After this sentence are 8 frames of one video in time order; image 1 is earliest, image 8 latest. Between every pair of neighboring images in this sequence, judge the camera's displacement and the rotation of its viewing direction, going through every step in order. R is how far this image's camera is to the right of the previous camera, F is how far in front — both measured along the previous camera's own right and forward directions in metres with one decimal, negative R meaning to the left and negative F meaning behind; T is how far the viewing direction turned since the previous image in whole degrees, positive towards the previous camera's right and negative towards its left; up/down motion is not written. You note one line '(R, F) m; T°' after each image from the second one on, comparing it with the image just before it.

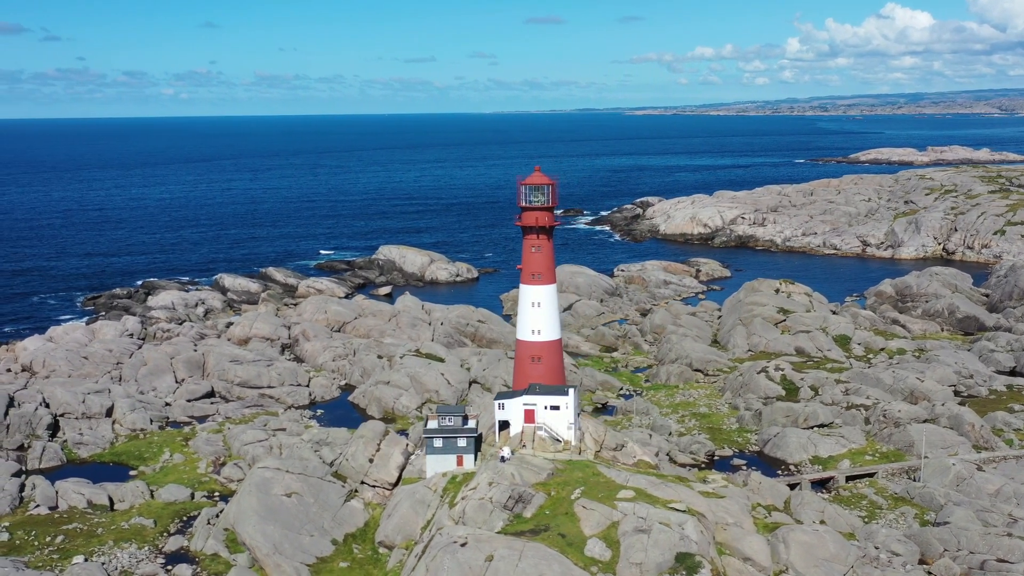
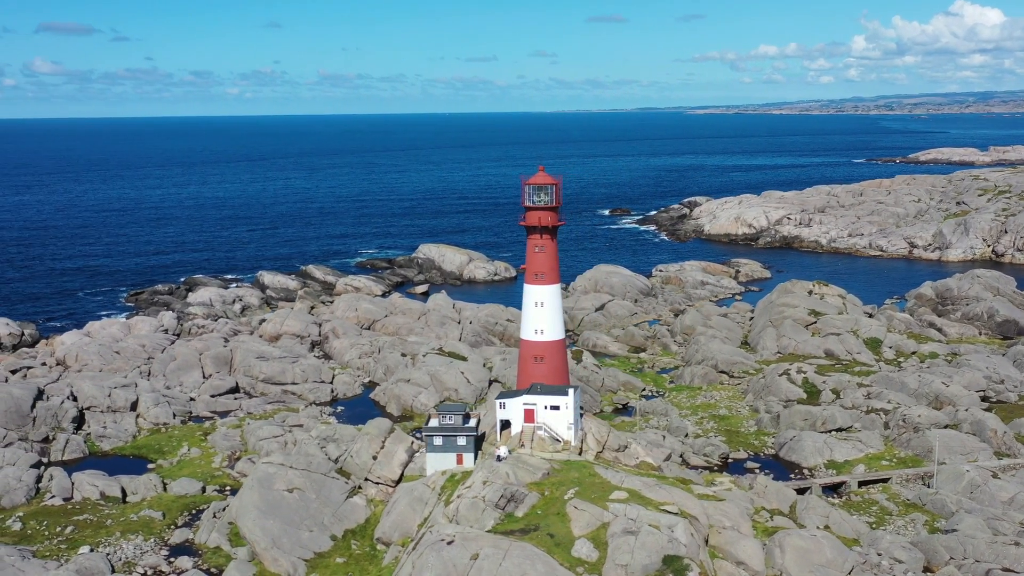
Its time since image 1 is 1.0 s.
(+1.2, +0.1) m; -2°
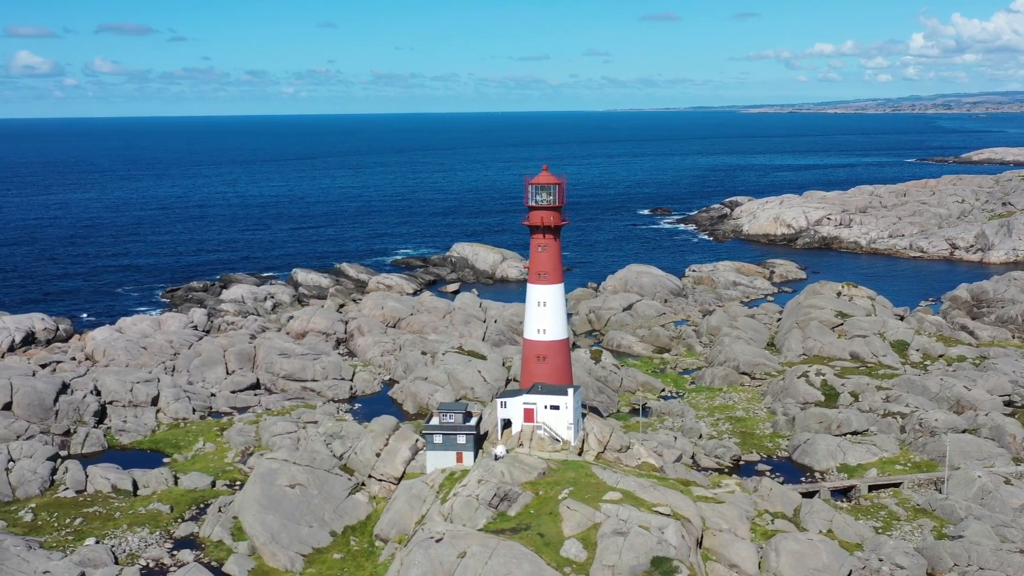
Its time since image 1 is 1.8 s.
(+1.0, 0.0) m; -2°
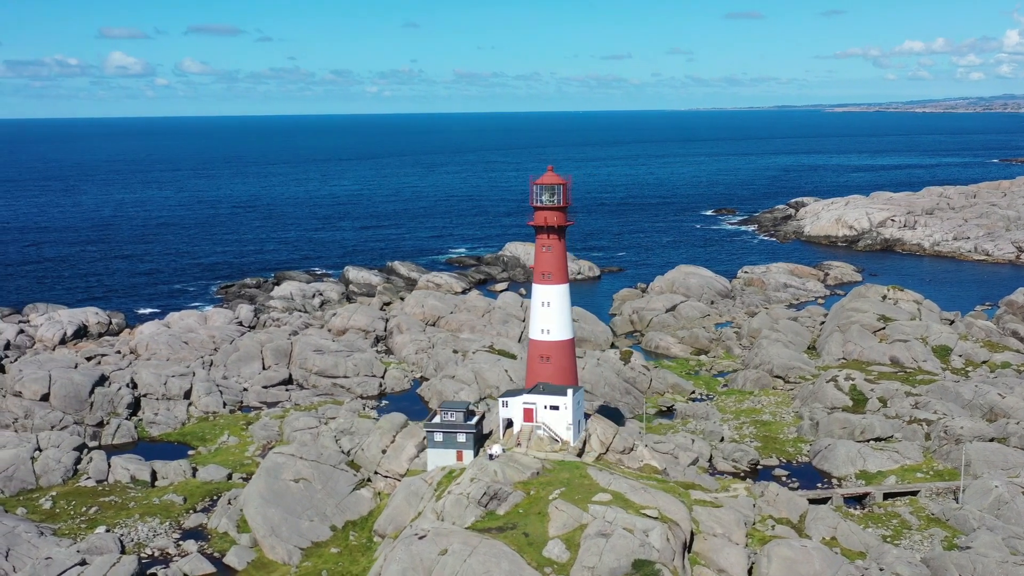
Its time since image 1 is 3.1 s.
(+1.5, 0.0) m; -3°
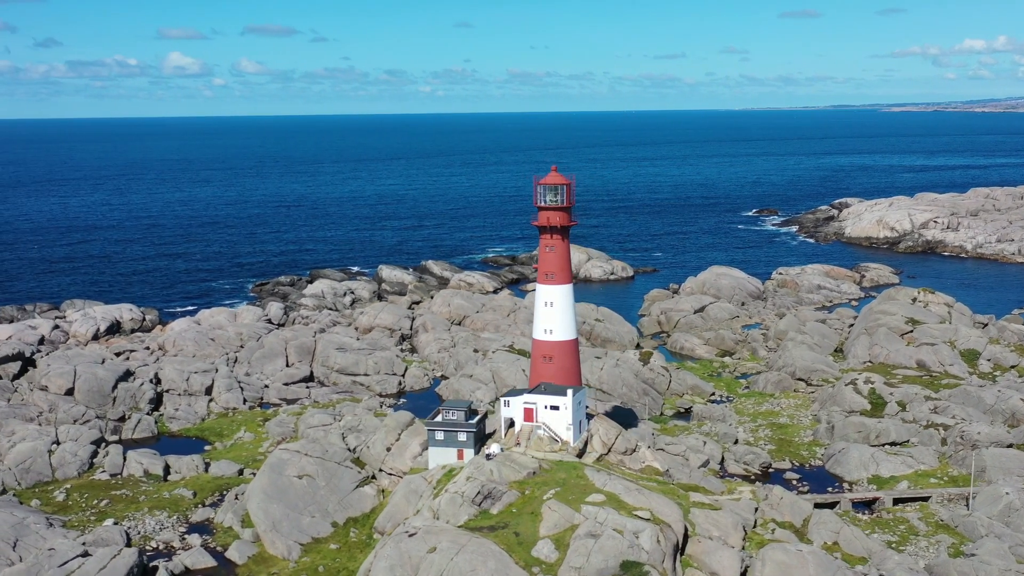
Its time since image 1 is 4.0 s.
(+1.0, 0.0) m; -2°
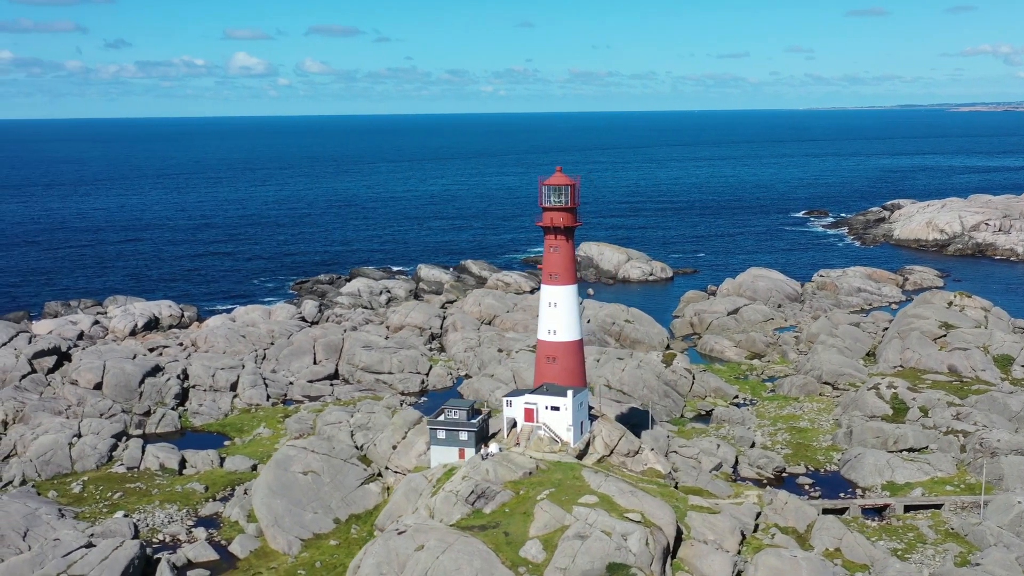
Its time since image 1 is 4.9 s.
(+1.2, -0.1) m; -2°
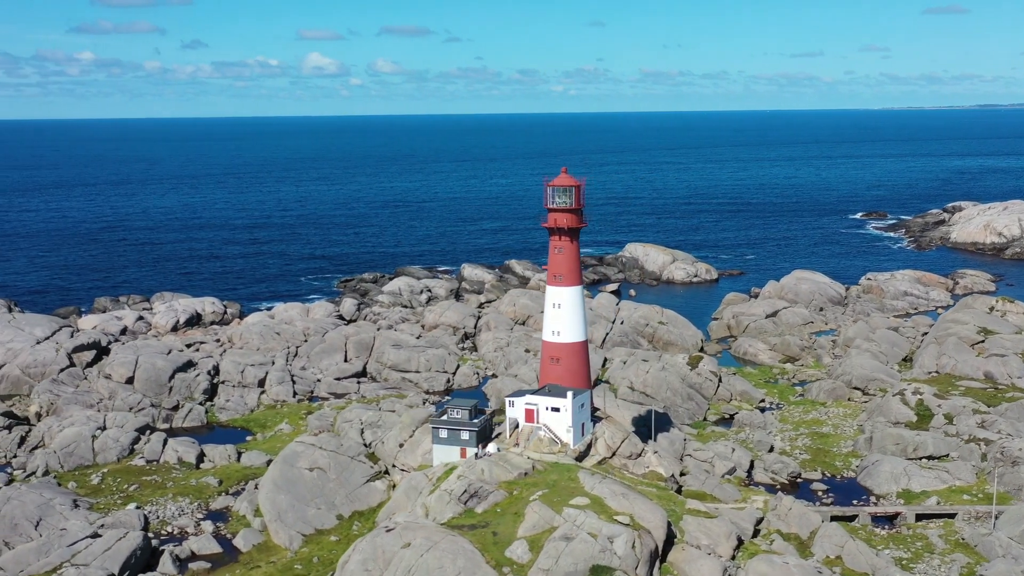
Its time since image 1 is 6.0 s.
(+1.3, -0.1) m; -3°
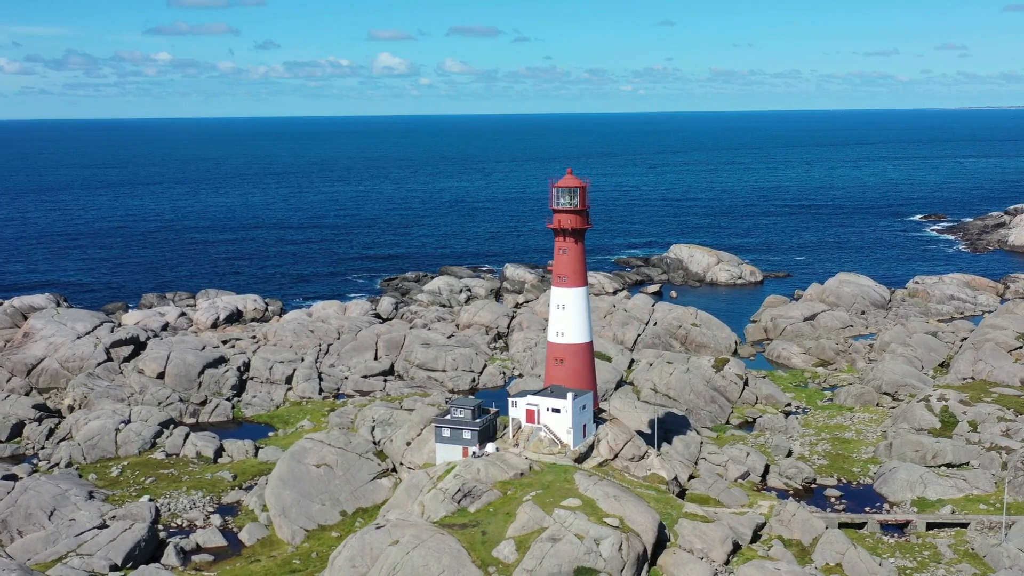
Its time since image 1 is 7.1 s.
(+1.3, -0.2) m; -3°
